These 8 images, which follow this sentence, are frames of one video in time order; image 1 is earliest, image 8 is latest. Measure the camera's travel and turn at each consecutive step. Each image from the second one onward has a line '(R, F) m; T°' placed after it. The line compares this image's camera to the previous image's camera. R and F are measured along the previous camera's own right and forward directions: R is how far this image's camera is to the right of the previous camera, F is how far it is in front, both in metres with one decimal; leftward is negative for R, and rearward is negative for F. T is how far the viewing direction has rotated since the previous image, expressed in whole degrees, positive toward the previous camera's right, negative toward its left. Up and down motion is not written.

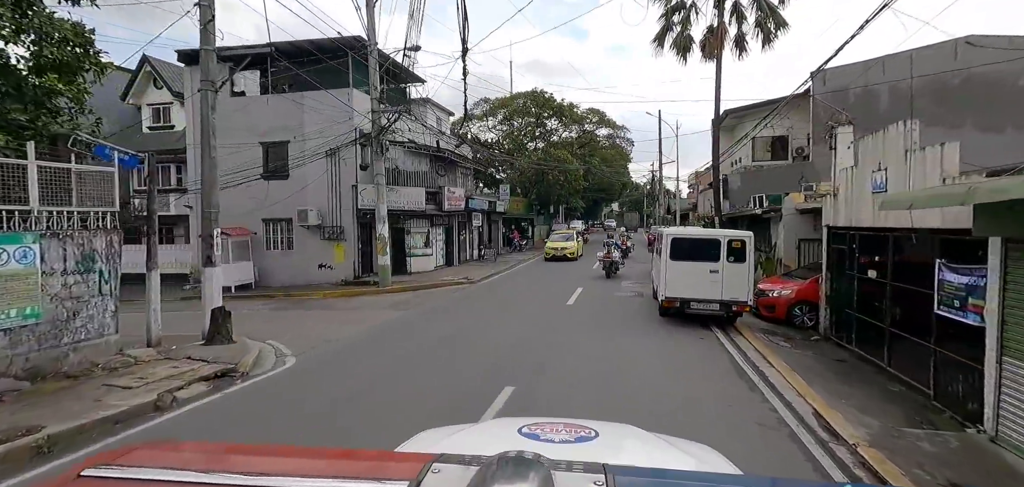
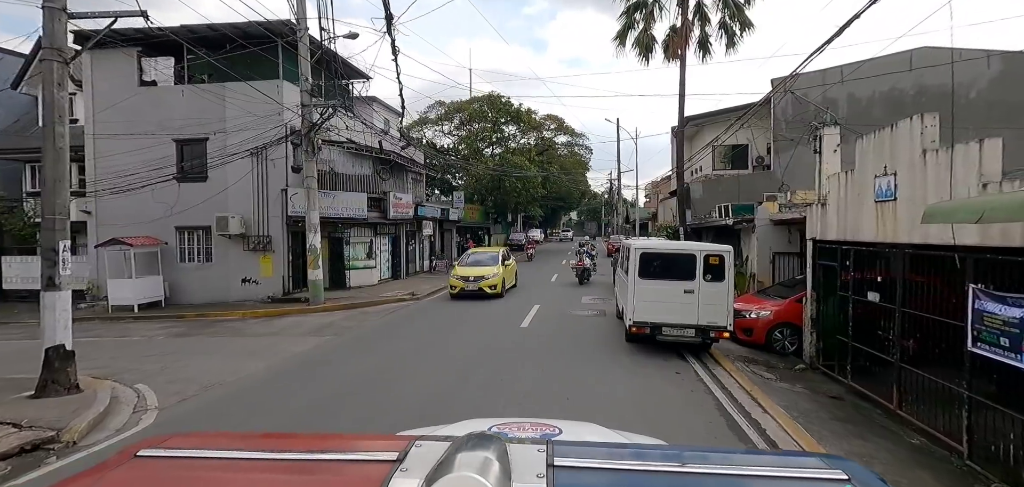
(+0.4, +1.7) m; +5°
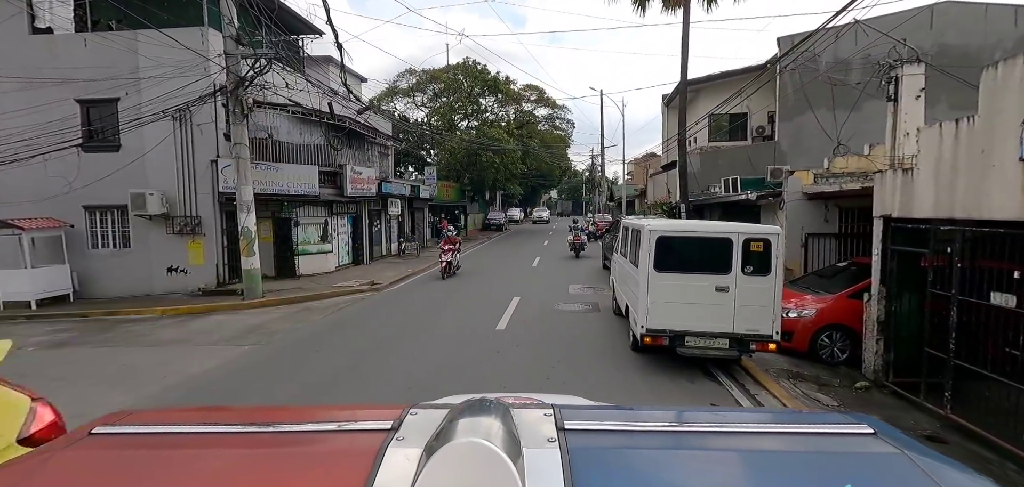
(+0.1, +2.3) m; +3°
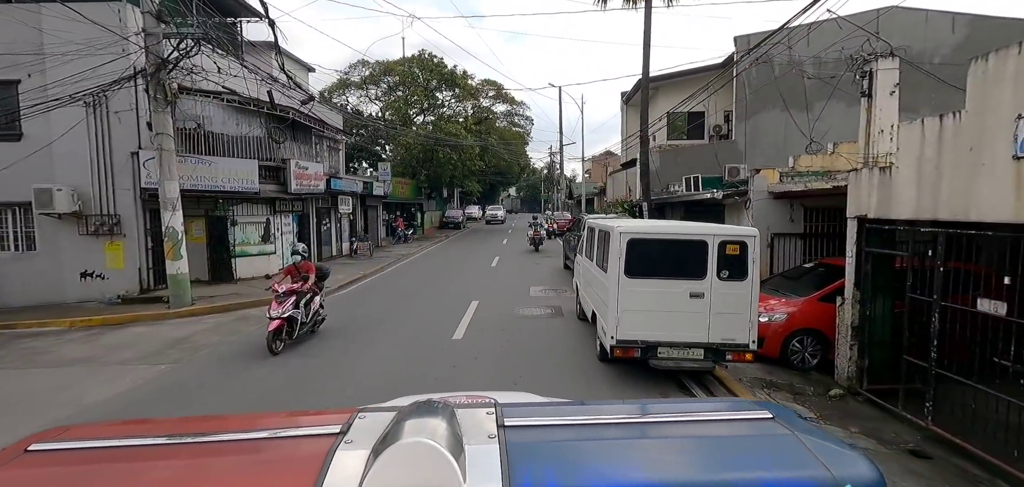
(+0.1, +0.7) m; +5°
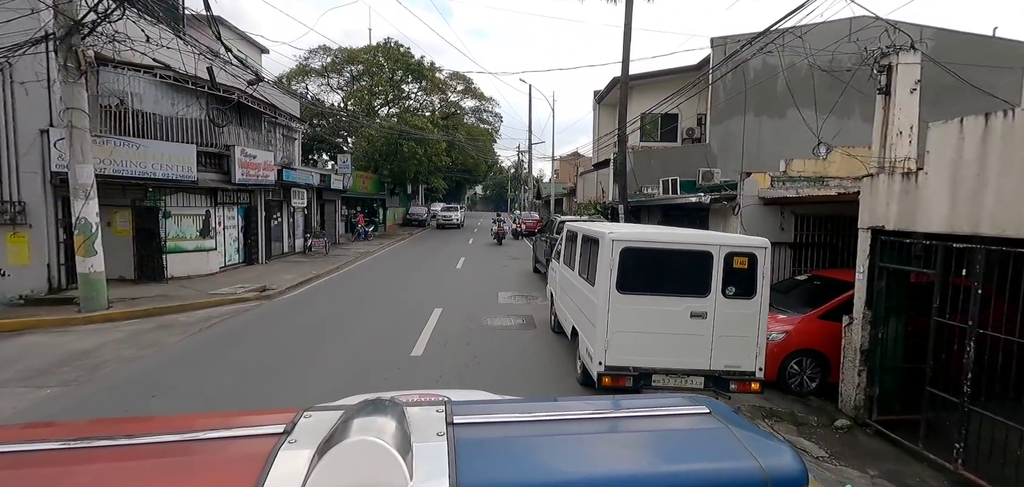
(-0.1, +1.0) m; +4°
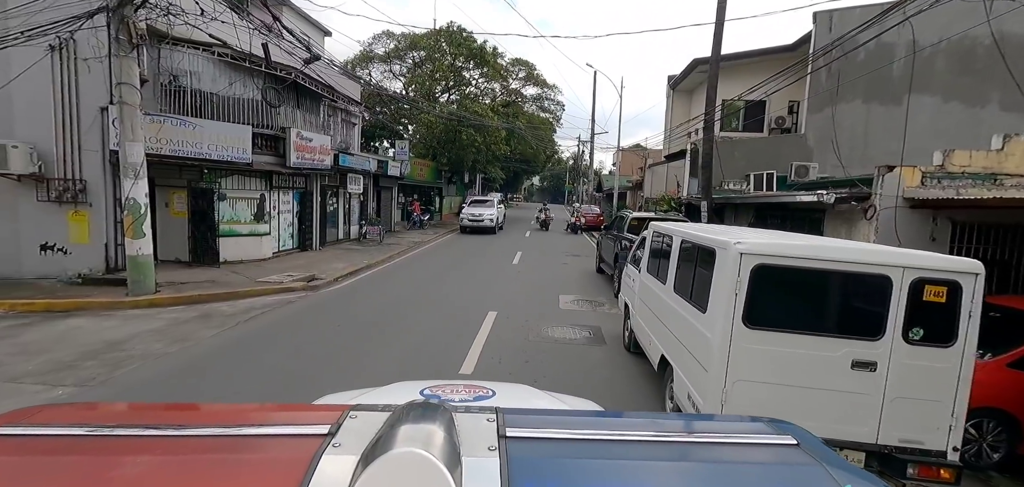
(-0.3, +1.1) m; -7°
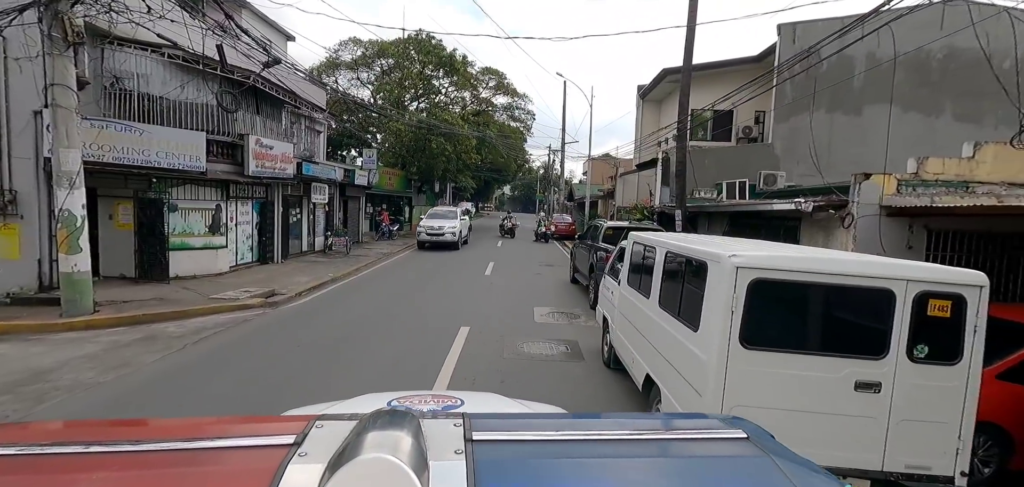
(0.0, +0.4) m; +4°
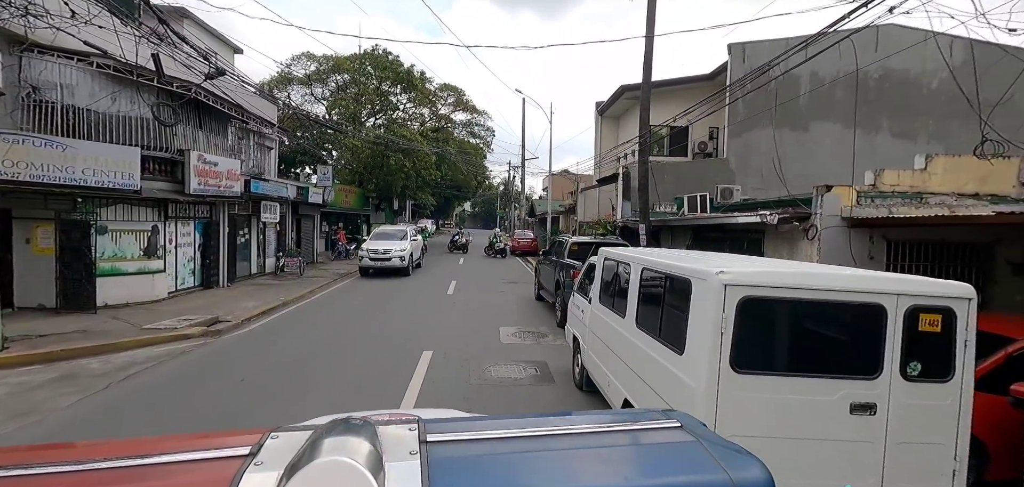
(0.0, +0.4) m; +5°
